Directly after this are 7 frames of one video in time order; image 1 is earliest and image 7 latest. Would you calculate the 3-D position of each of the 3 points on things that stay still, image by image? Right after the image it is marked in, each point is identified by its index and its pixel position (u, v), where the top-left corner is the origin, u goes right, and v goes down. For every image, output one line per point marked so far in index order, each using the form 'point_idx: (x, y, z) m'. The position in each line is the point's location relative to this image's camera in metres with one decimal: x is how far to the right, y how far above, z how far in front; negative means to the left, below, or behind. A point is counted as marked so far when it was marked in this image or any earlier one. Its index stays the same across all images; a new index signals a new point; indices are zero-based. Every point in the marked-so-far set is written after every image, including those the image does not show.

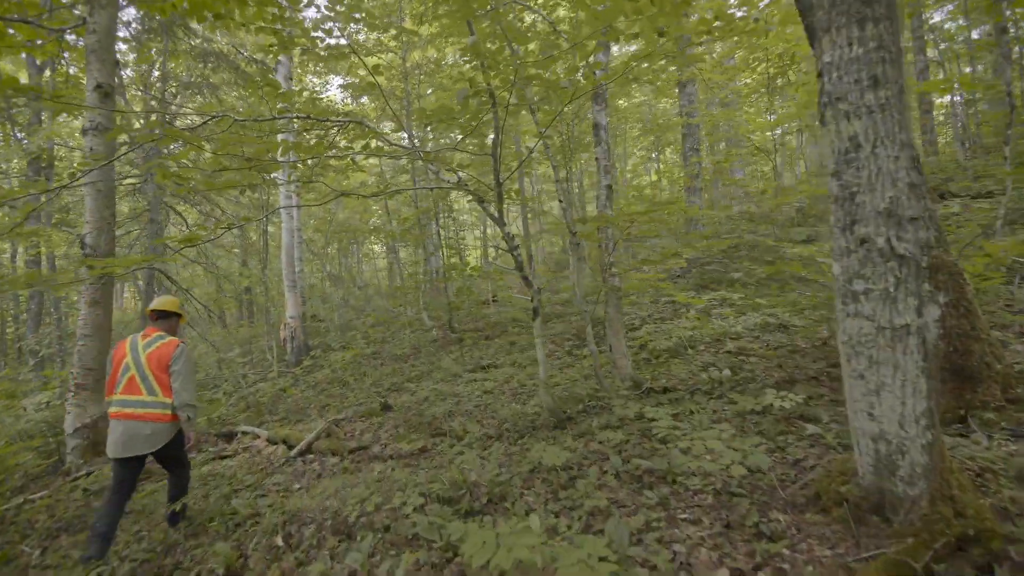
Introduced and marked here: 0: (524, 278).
0: (+0.1, +0.1, +4.0) m
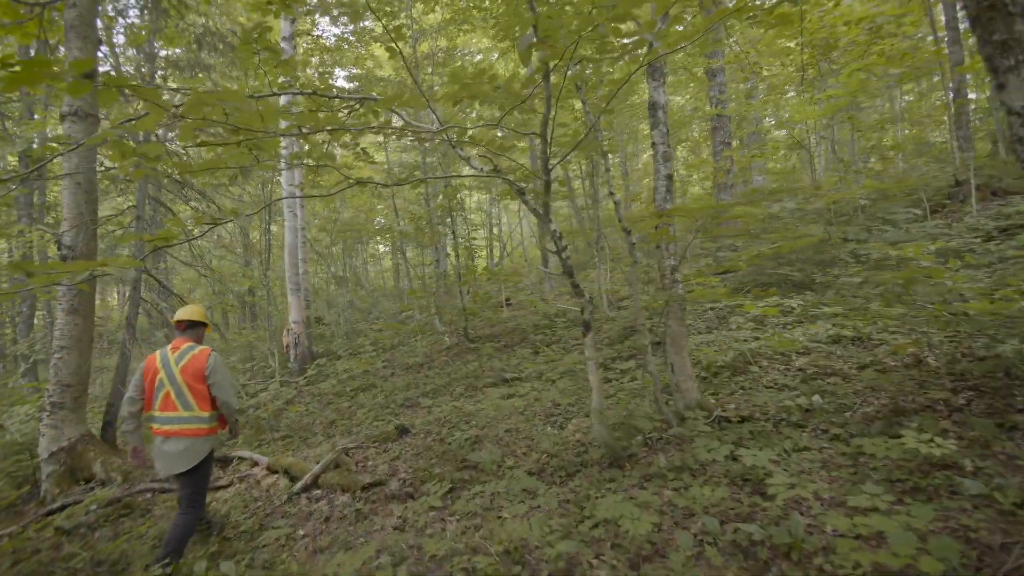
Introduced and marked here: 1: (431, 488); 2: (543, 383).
0: (+0.4, 0.0, +3.3) m
1: (-0.5, -1.3, +3.6) m
2: (+0.3, -1.0, +5.7) m
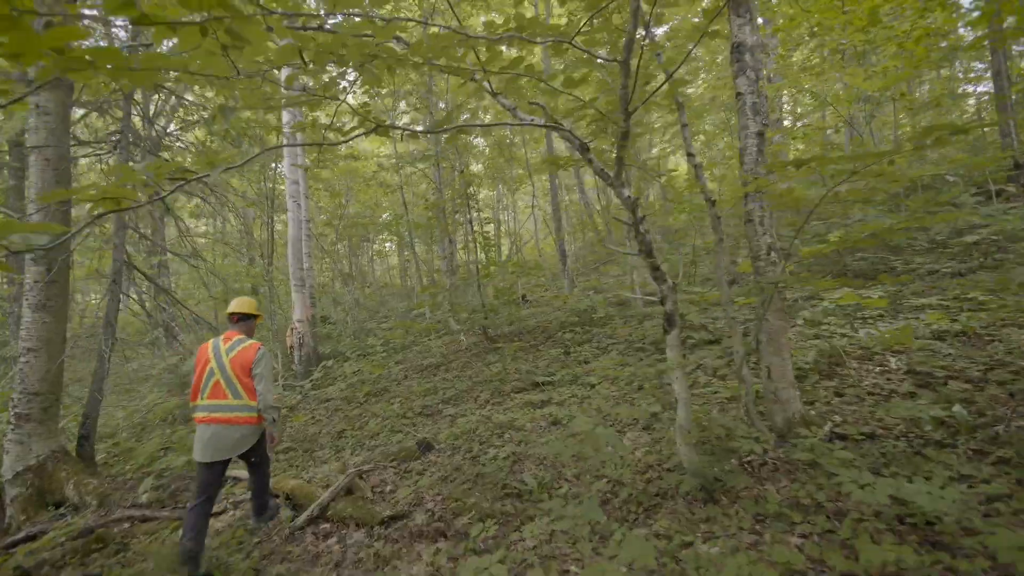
0: (+0.6, +0.1, +2.6) m
1: (-0.2, -1.2, +2.9) m
2: (+0.6, -0.9, +4.9) m
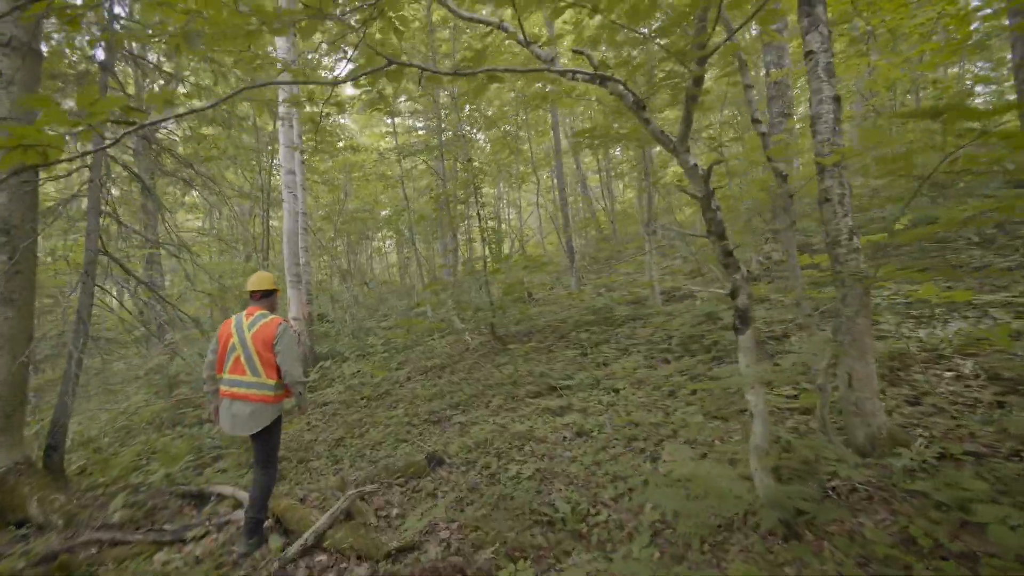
0: (+0.8, +0.1, +2.1) m
1: (-0.1, -1.2, +2.4) m
2: (+0.8, -0.8, +4.5) m
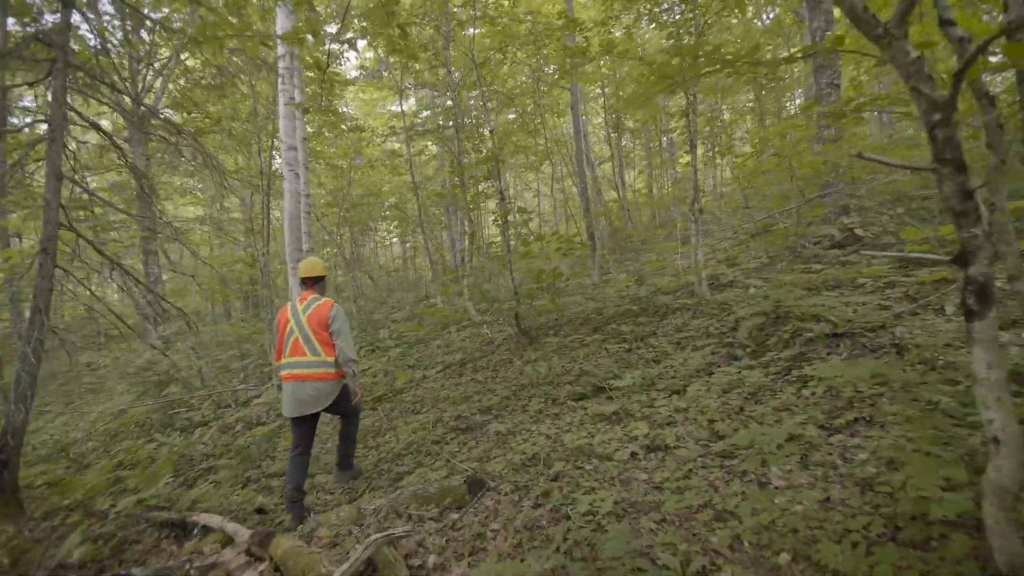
0: (+1.1, +0.2, +1.4) m
1: (+0.2, -1.1, +1.7) m
2: (+1.1, -0.7, +3.7) m
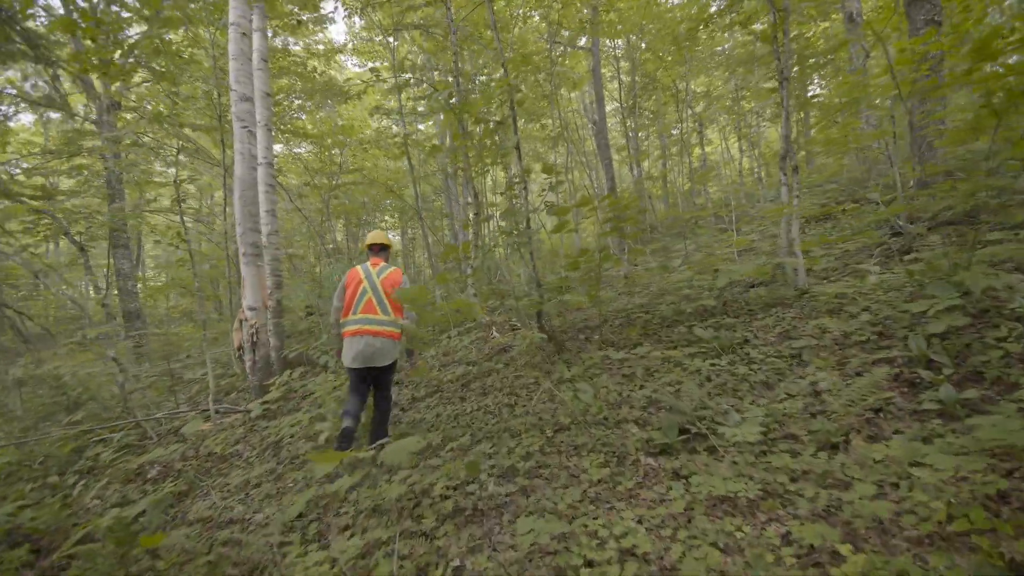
0: (+1.2, +0.3, -0.2) m
1: (+0.4, -1.0, +0.1) m
2: (+1.2, -0.6, +2.1) m
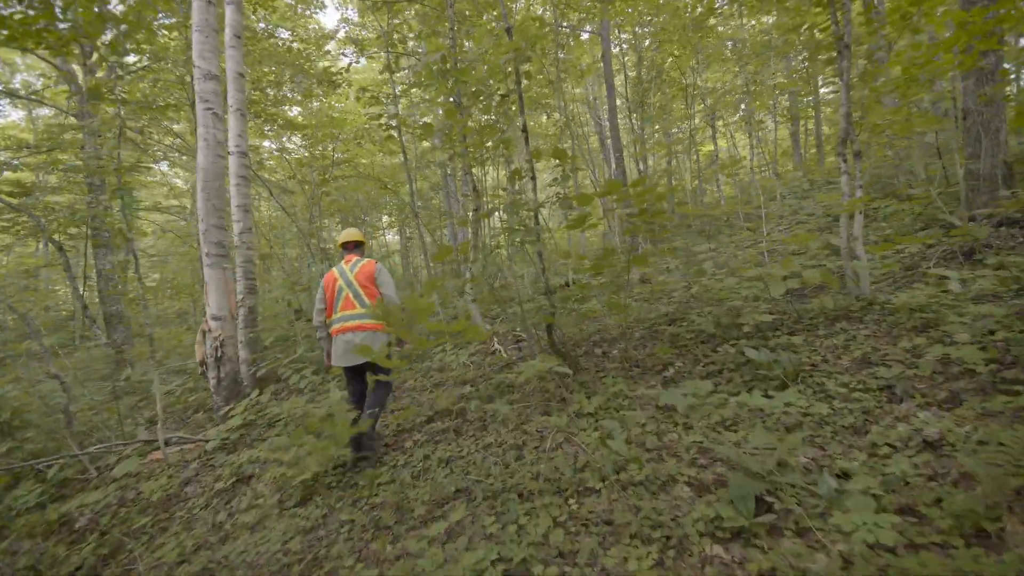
0: (+1.3, +0.2, -1.0) m
1: (+0.4, -1.0, -0.6) m
2: (+1.3, -0.7, +1.4) m
